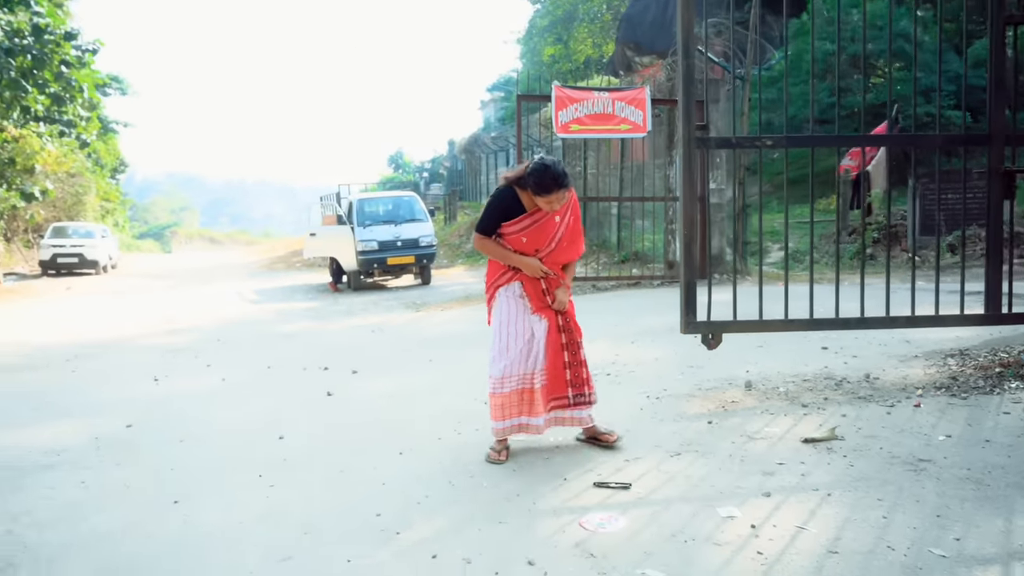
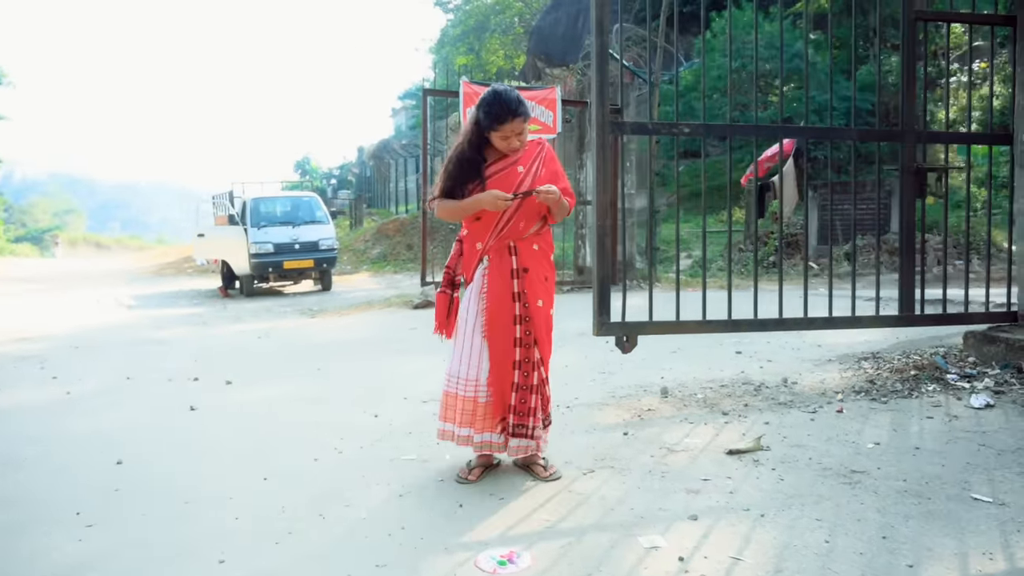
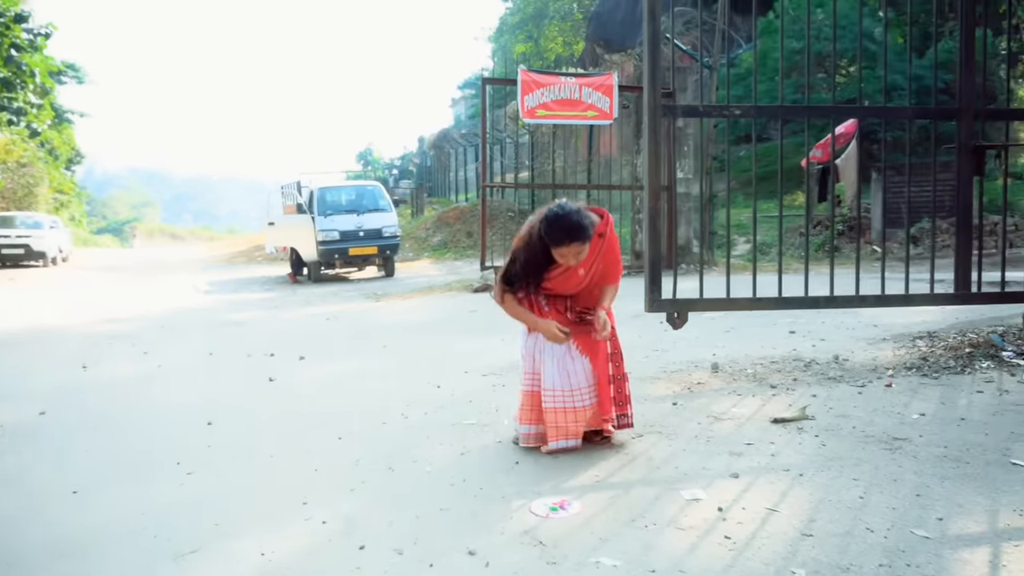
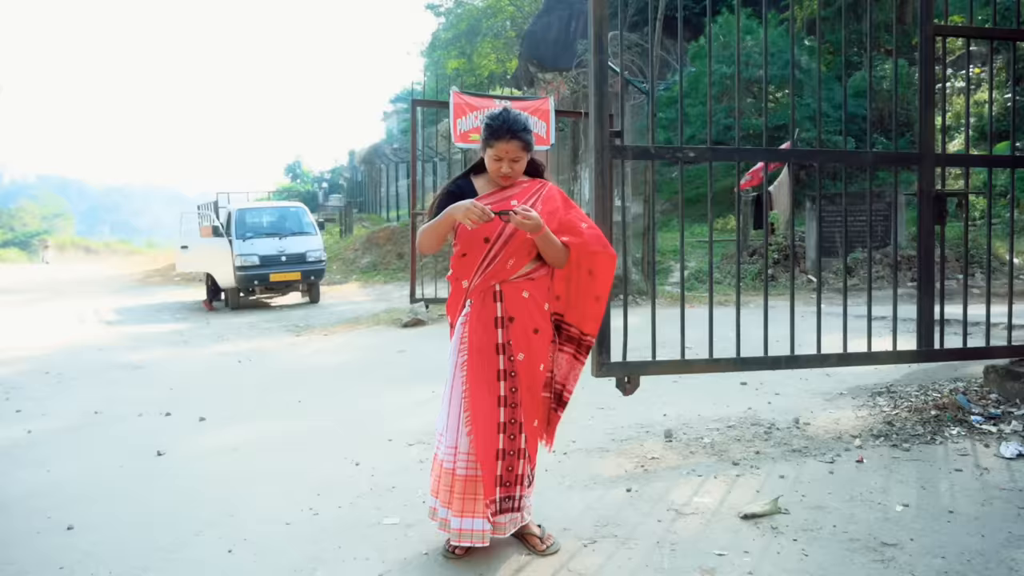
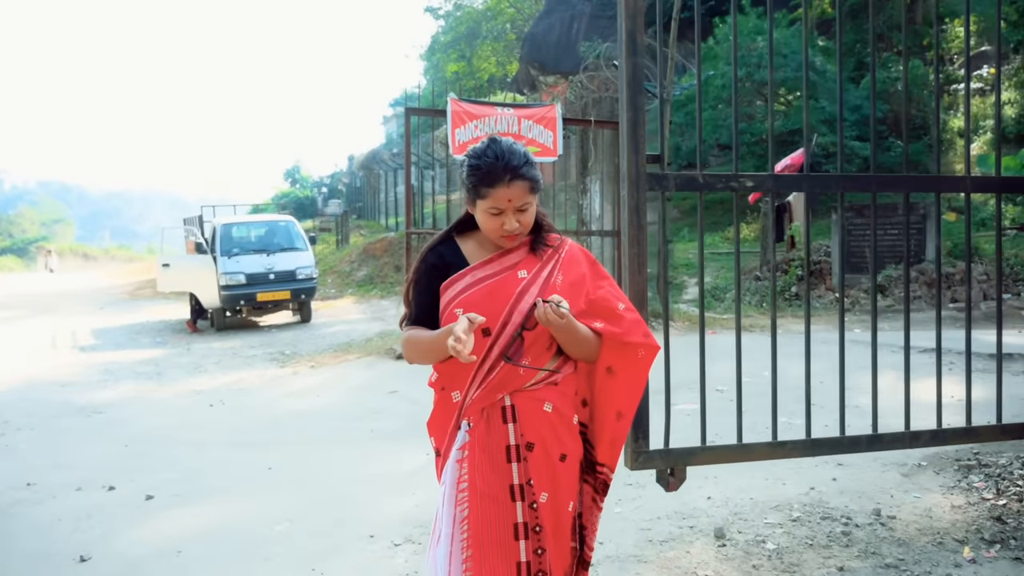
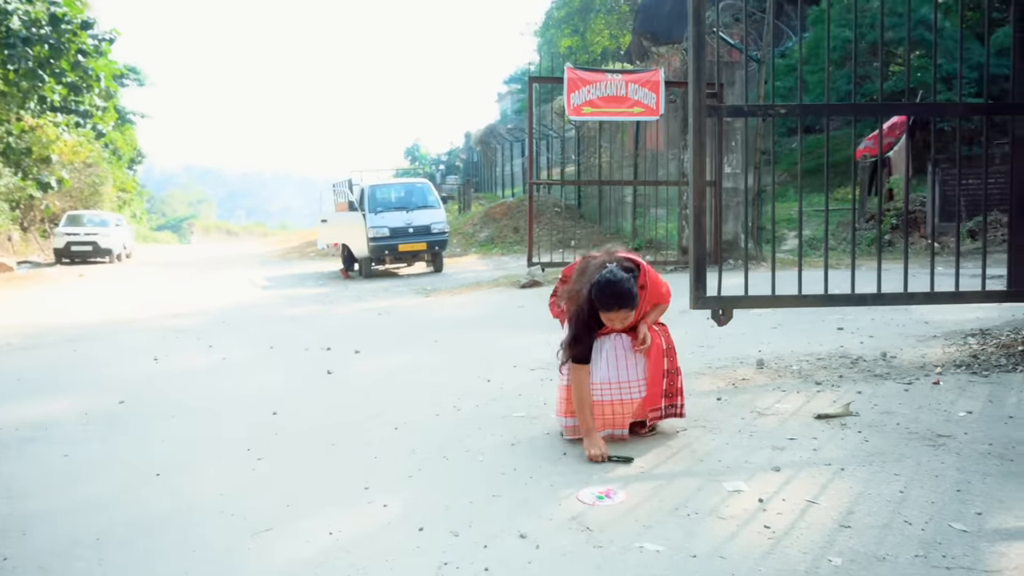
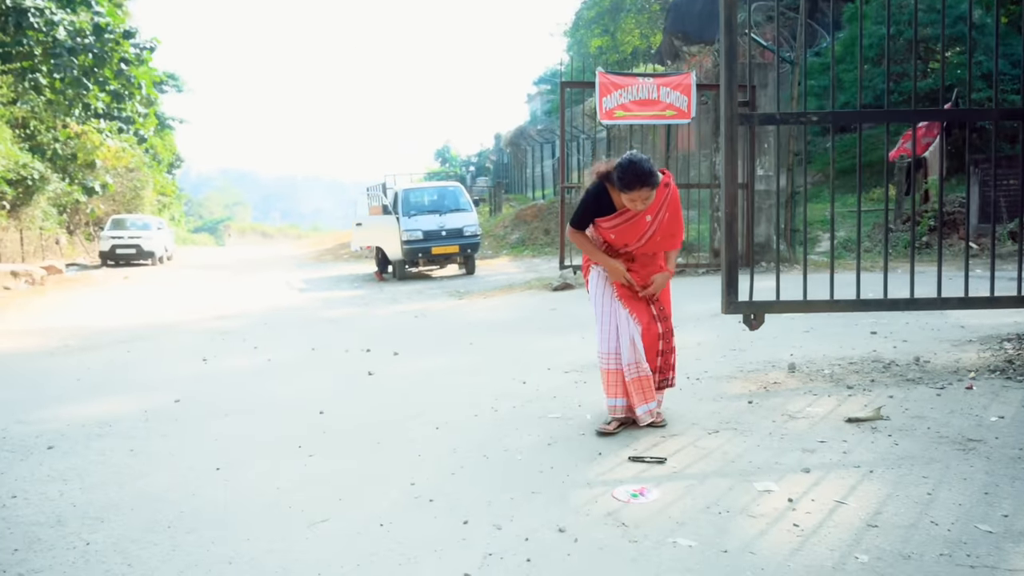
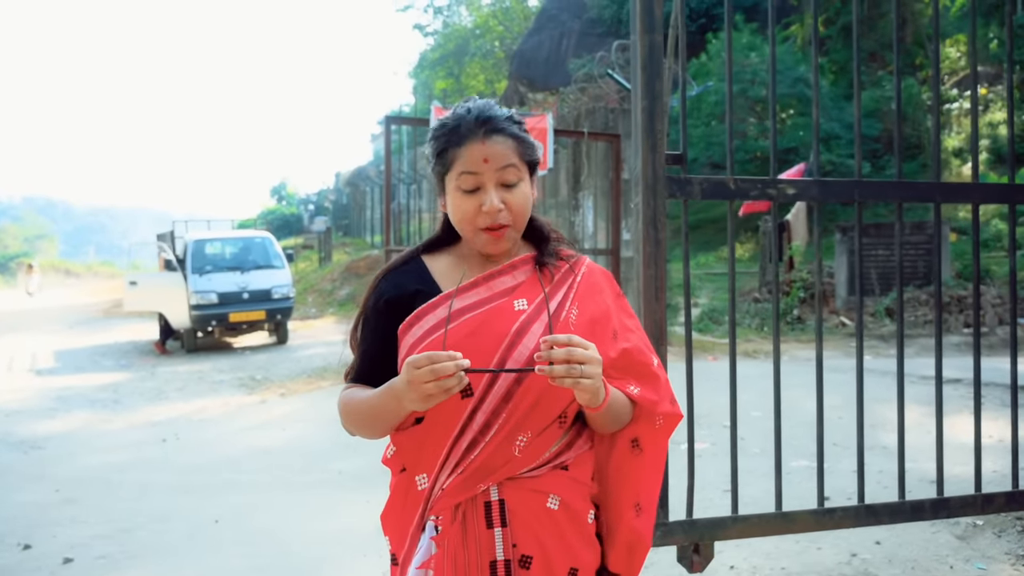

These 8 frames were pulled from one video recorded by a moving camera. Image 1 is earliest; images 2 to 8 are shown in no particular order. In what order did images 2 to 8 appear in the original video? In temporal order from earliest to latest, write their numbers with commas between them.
7, 6, 3, 2, 4, 5, 8
